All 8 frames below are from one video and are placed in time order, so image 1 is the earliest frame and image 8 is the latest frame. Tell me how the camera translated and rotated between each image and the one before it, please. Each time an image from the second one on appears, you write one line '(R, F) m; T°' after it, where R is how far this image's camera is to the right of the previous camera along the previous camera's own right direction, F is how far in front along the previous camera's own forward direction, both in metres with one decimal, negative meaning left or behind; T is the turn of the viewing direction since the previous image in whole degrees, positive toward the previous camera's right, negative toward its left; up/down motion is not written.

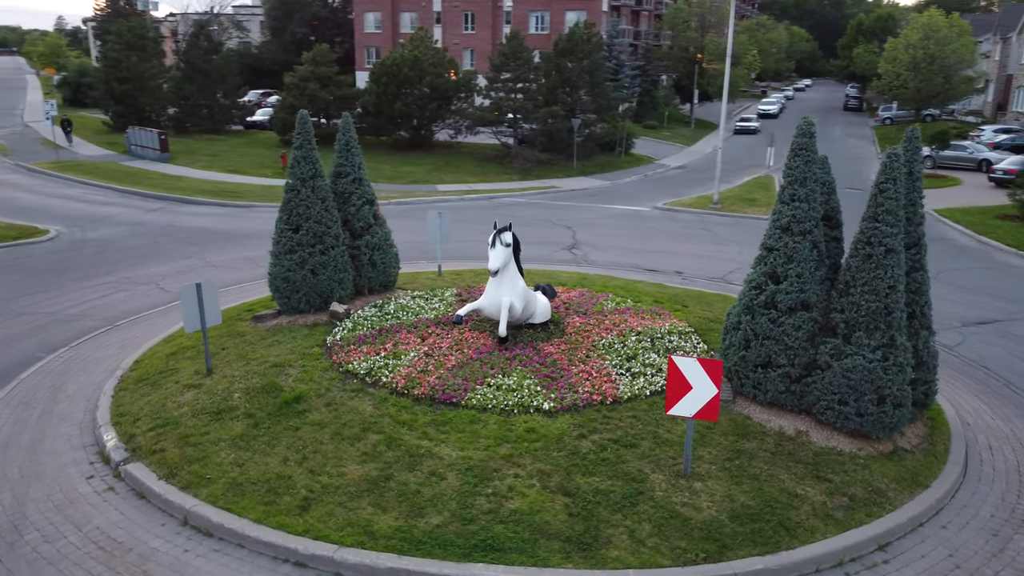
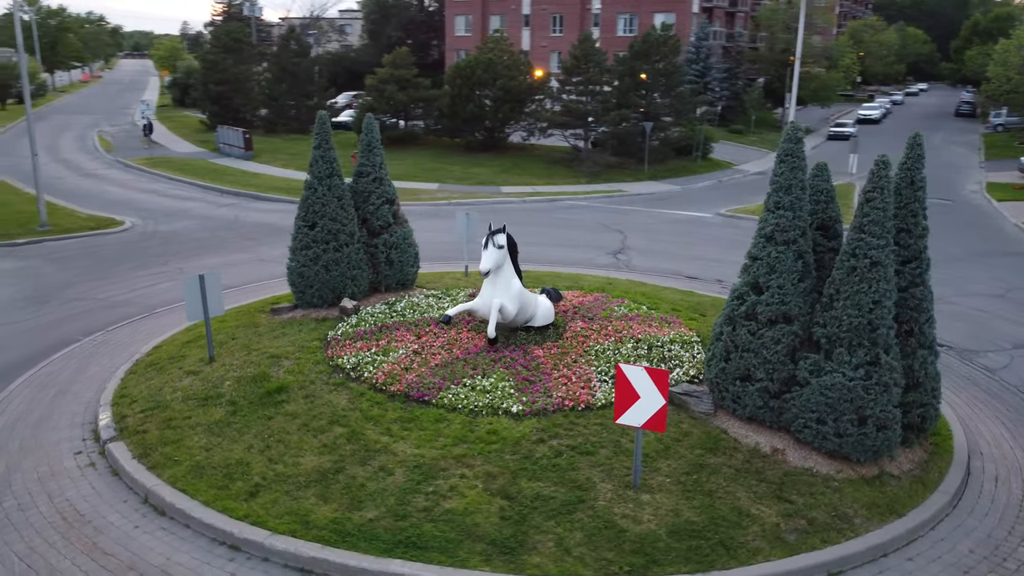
(+1.4, +0.1) m; -7°
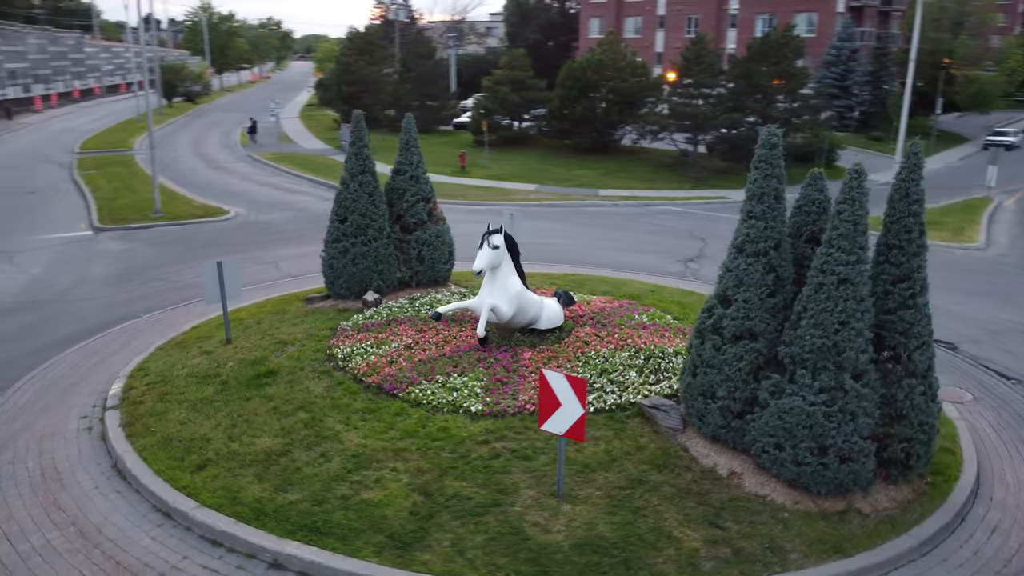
(+2.0, +0.2) m; -10°
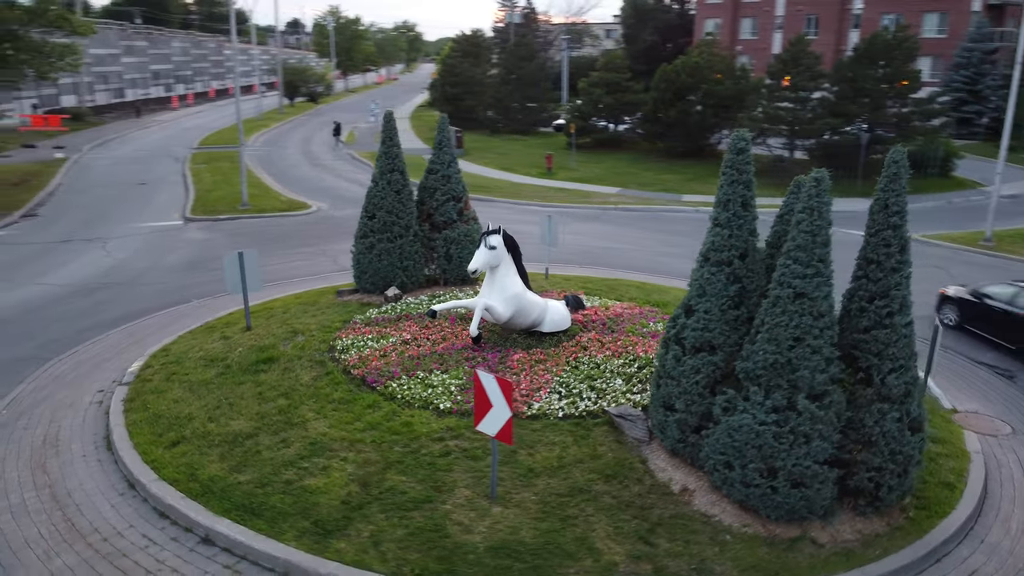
(+1.7, +0.1) m; -9°
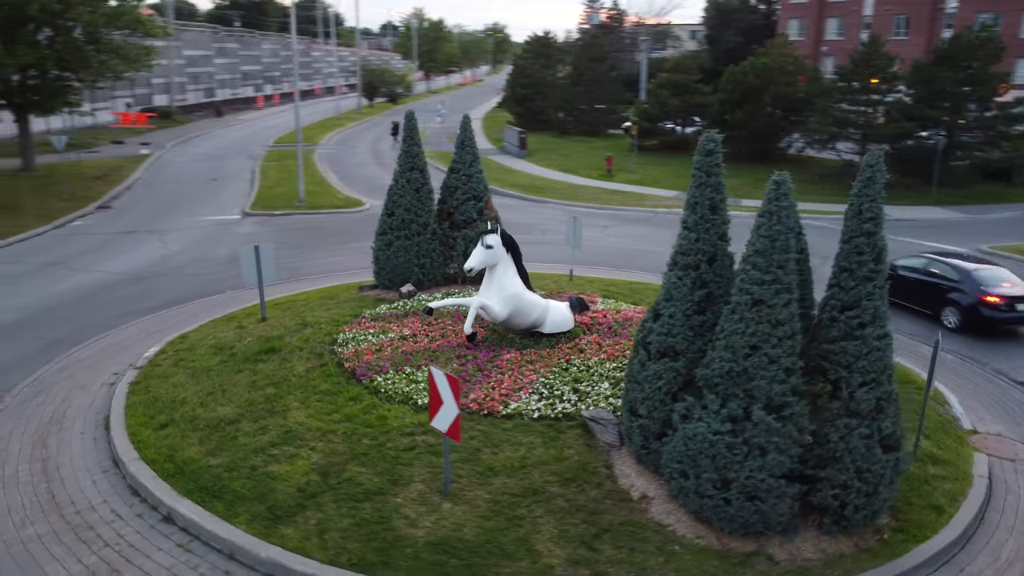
(+1.2, +0.1) m; -6°
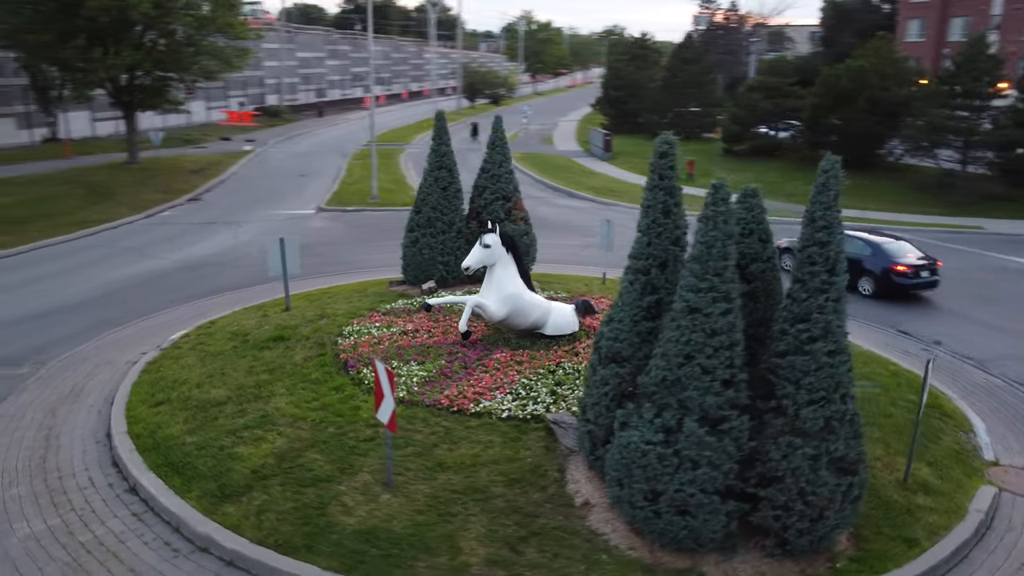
(+1.5, +0.1) m; -8°
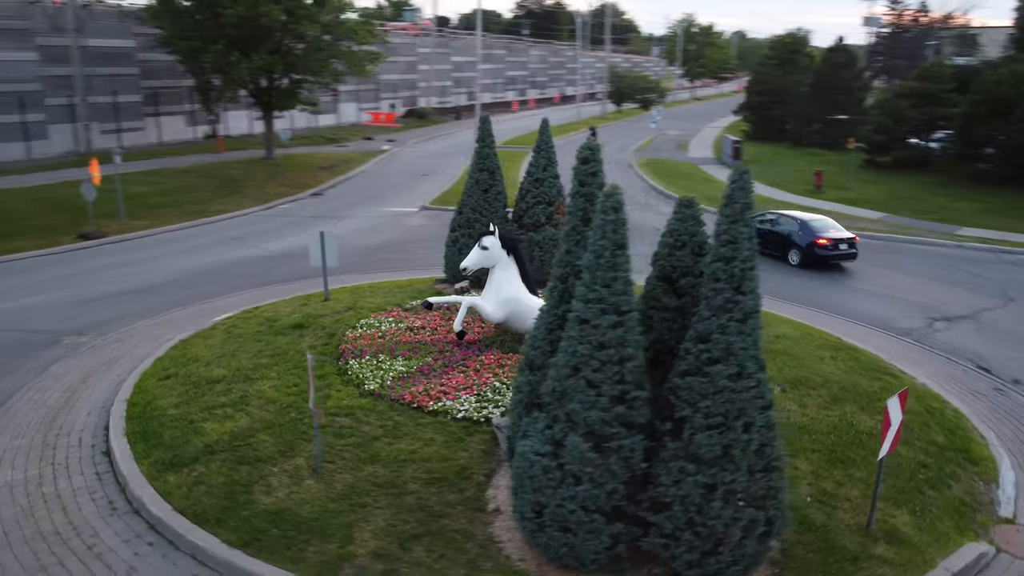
(+2.3, +0.2) m; -12°
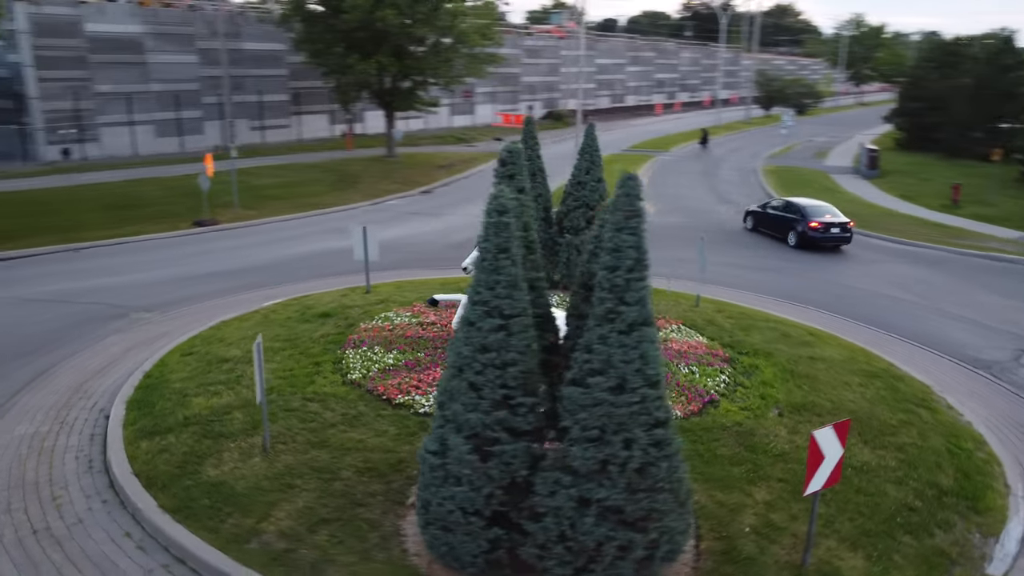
(+2.2, +0.2) m; -11°
